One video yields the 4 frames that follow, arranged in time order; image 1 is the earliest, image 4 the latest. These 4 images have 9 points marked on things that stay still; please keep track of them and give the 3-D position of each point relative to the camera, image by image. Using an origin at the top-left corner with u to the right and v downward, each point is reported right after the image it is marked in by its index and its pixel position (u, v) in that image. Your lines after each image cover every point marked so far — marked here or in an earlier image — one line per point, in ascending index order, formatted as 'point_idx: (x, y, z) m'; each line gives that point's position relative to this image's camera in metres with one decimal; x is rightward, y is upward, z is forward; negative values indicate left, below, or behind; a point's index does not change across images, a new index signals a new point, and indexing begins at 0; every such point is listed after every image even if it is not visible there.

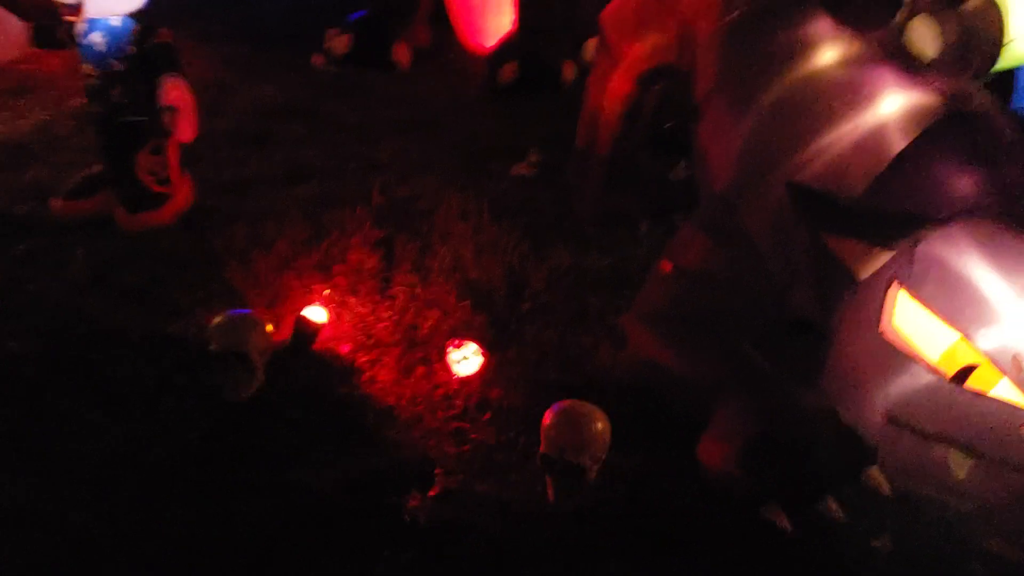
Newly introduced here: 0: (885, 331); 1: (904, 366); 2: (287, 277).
0: (+0.7, -0.1, +1.6) m
1: (+0.7, -0.1, +1.6) m
2: (-0.6, 0.0, +2.3) m
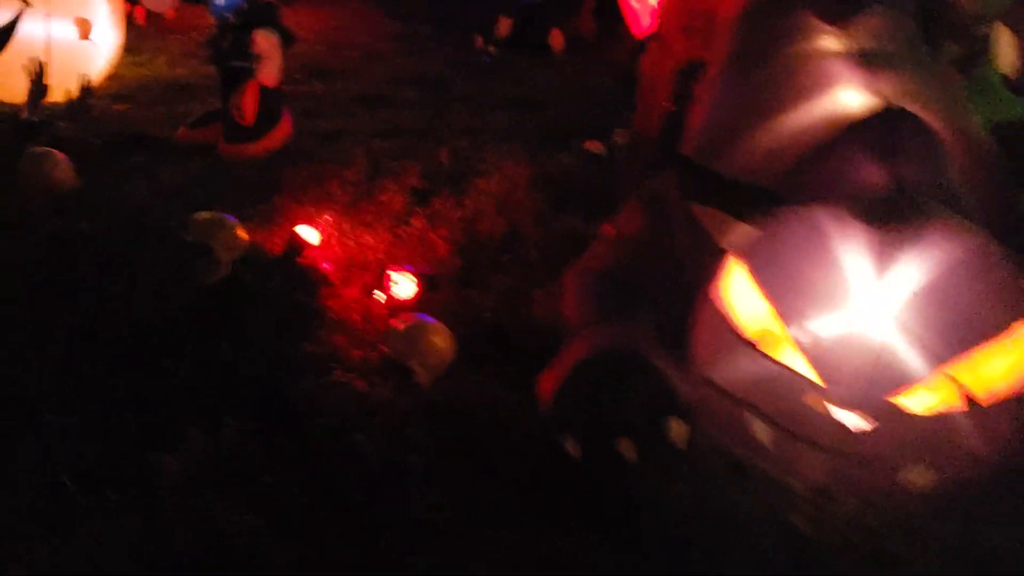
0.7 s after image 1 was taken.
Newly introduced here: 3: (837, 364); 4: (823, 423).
0: (+0.4, -0.1, +1.7) m
1: (+0.4, -0.1, +1.7) m
2: (-0.6, +0.2, +2.7) m
3: (+0.5, -0.1, +1.6) m
4: (+0.5, -0.2, +1.6) m
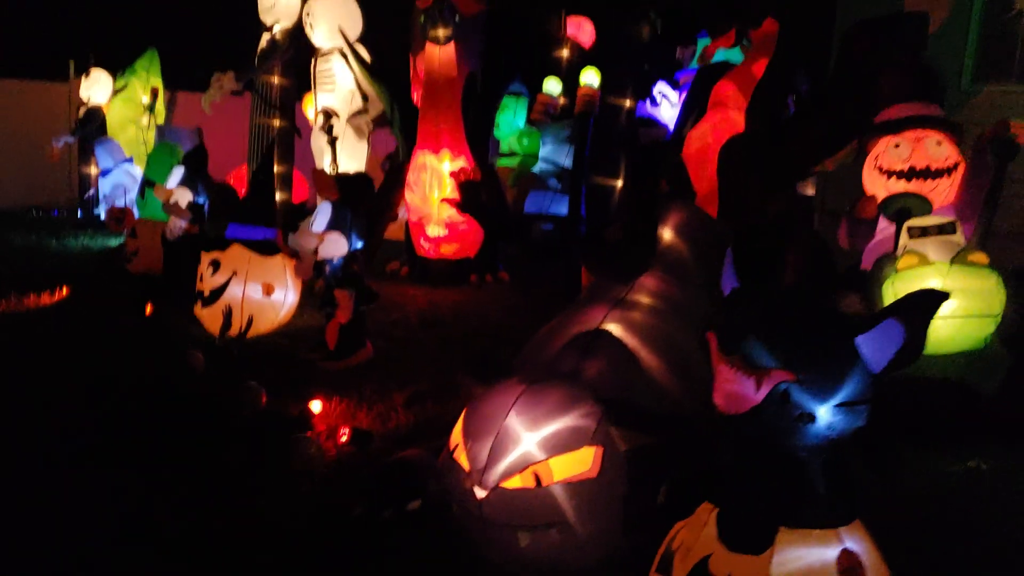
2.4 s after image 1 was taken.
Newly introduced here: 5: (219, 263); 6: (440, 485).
0: (-0.2, -0.4, +2.8) m
1: (-0.2, -0.5, +2.8) m
2: (-0.8, -0.5, +4.1) m
3: (-0.1, -0.5, +2.6) m
4: (-0.1, -0.6, +2.6) m
5: (-1.5, +0.1, +5.1) m
6: (-0.2, -0.6, +2.7) m
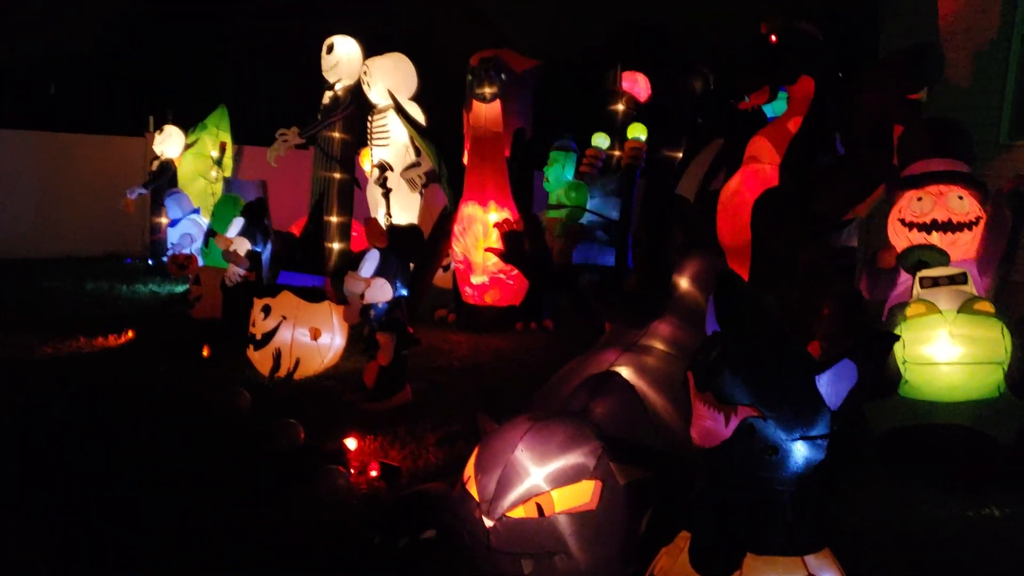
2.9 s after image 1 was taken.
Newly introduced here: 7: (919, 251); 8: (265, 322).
0: (-0.2, -0.6, +3.0) m
1: (-0.1, -0.6, +3.0) m
2: (-0.7, -0.7, +4.3) m
3: (-0.1, -0.6, +2.8) m
4: (-0.1, -0.7, +2.8) m
5: (-1.3, -0.1, +5.4) m
6: (-0.2, -0.7, +2.9) m
7: (+1.7, +0.2, +4.2) m
8: (-1.4, -0.2, +5.4) m
